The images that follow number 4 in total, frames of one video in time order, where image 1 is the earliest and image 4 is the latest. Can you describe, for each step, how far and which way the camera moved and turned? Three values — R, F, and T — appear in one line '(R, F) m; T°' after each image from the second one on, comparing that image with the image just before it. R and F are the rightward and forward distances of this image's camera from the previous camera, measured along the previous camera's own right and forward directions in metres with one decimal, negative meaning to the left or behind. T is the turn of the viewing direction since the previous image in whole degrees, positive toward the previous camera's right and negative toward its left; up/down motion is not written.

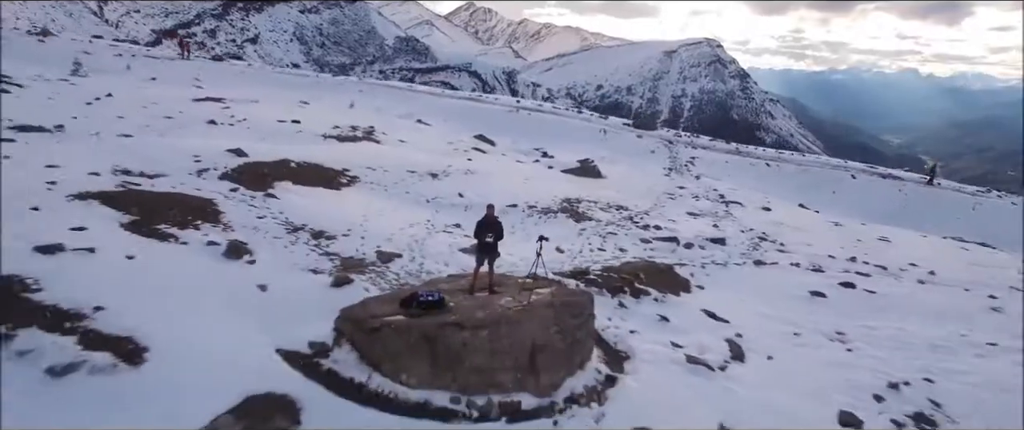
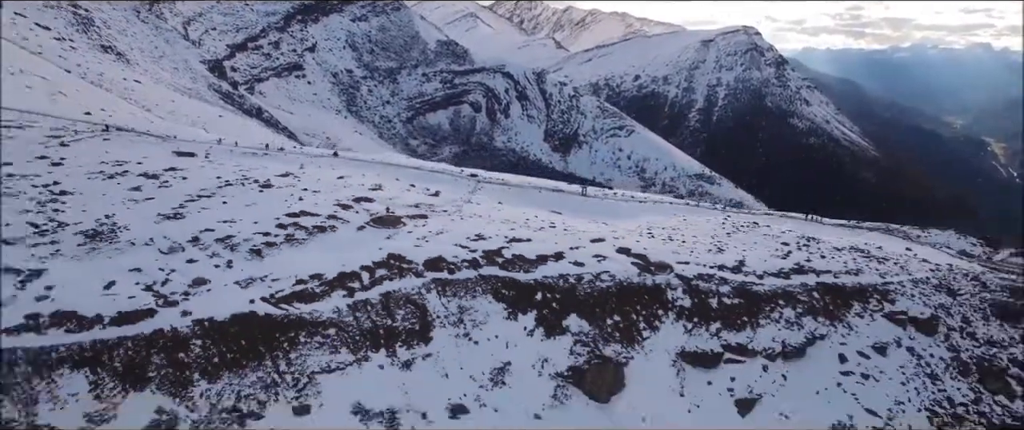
(+2.1, -8.0) m; -4°
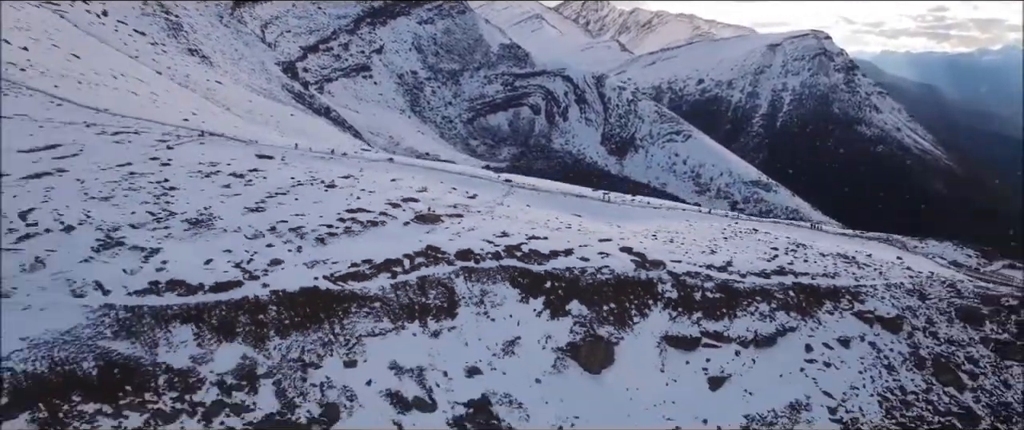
(+0.6, -1.7) m; -5°
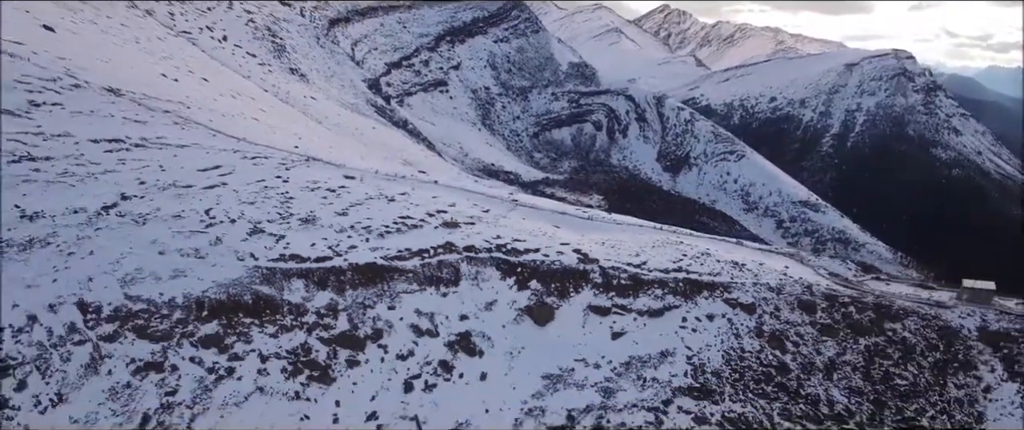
(+1.9, -5.9) m; -6°
